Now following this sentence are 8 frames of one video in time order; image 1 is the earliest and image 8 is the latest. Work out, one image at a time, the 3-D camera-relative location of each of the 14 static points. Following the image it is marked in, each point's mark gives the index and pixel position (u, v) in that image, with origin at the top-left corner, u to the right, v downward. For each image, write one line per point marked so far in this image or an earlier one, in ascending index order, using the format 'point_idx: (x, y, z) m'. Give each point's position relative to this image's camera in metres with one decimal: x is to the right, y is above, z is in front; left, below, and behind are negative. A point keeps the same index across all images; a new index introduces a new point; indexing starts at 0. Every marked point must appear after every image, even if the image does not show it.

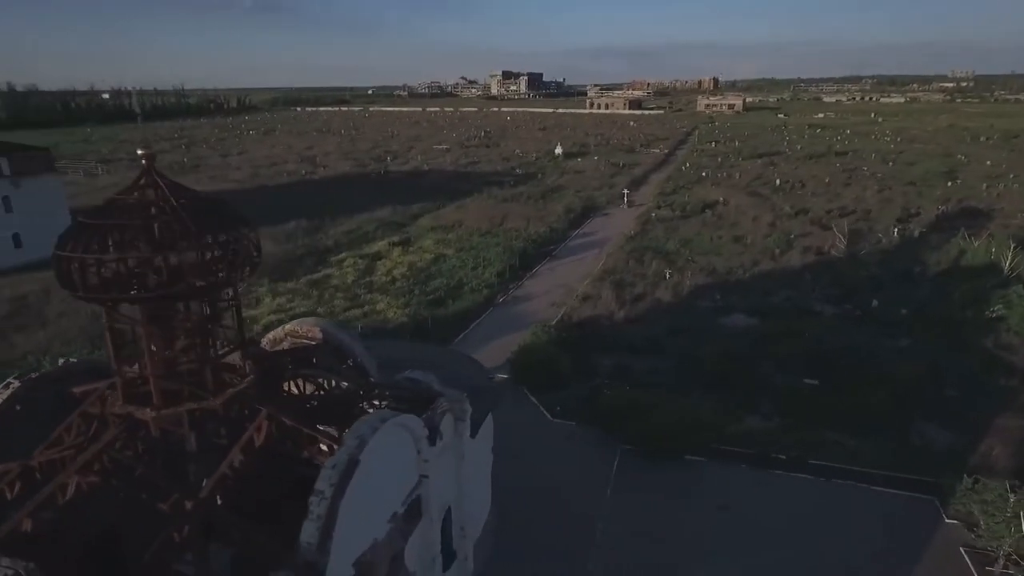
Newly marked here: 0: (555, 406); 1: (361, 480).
0: (+1.3, -3.7, +19.7) m
1: (-1.9, -2.4, +7.9) m
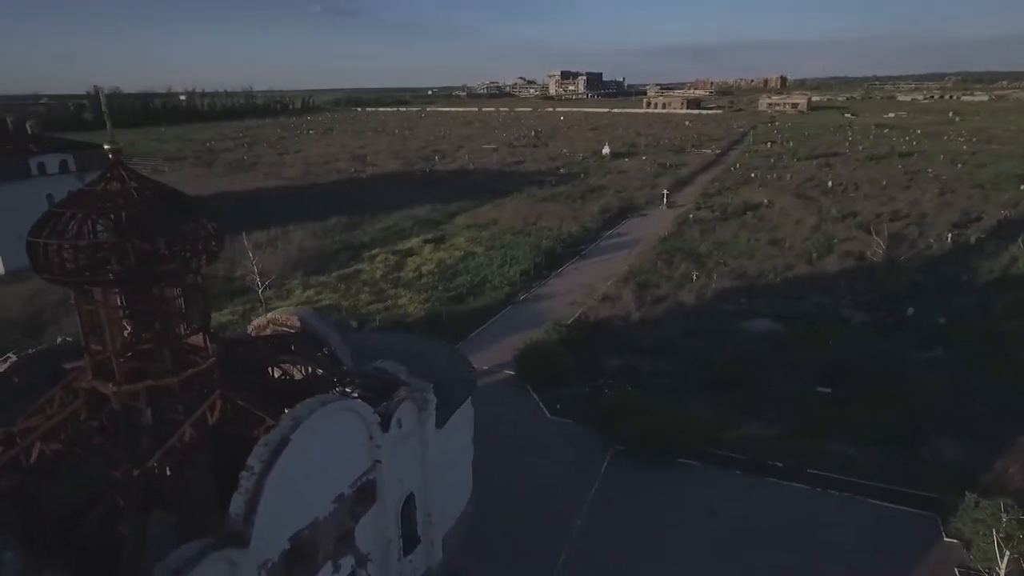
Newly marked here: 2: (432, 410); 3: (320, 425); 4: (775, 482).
0: (+1.4, -3.7, +19.8) m
1: (-2.9, -2.3, +8.3) m
2: (-1.5, -2.3, +11.6) m
3: (-2.7, -2.0, +8.7) m
4: (+6.8, -5.0, +15.9) m
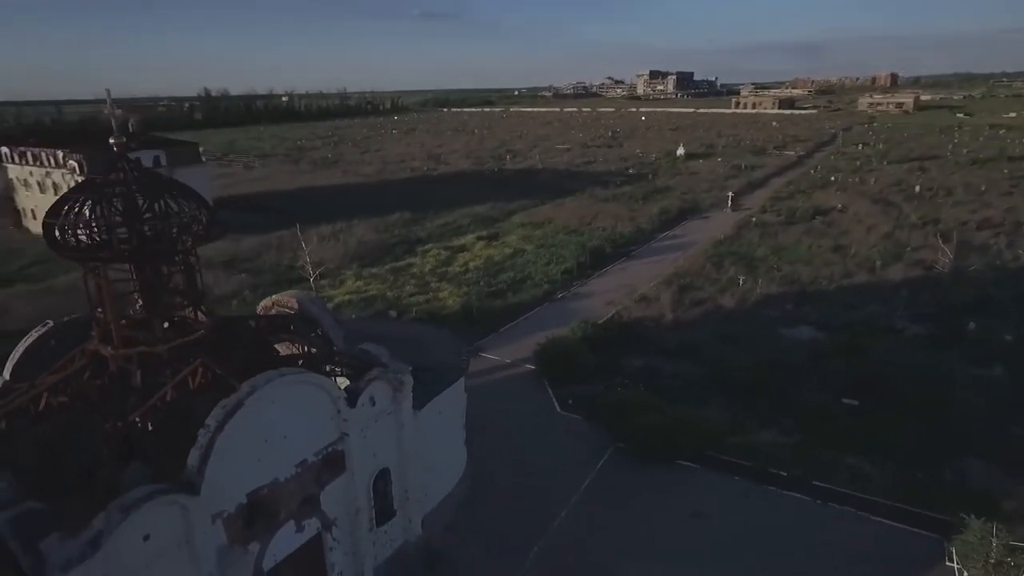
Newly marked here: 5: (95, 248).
0: (+1.8, -3.6, +20.1) m
1: (-3.9, -2.0, +9.3) m
2: (-2.1, -2.1, +12.3) m
3: (-3.7, -1.7, +9.6) m
4: (+6.6, -5.1, +15.5) m
5: (-6.4, +0.6, +9.6) m
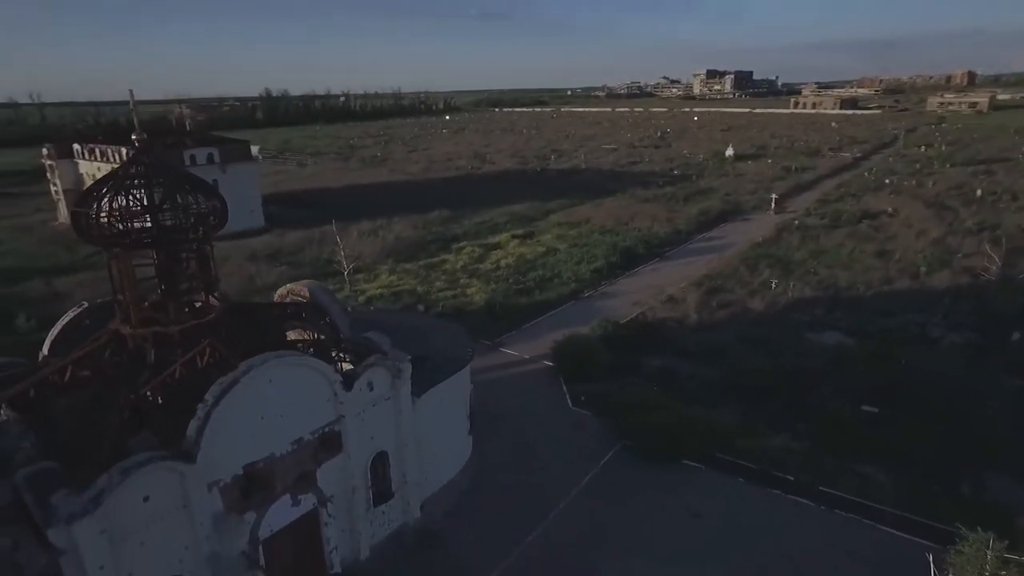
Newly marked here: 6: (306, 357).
0: (+2.3, -3.5, +20.3) m
1: (-4.3, -1.8, +10.0) m
2: (-2.2, -1.9, +12.8) m
3: (-4.0, -1.5, +10.3) m
4: (+6.6, -5.2, +15.3) m
5: (-6.7, +0.9, +10.5) m
6: (-3.6, -1.2, +10.7) m
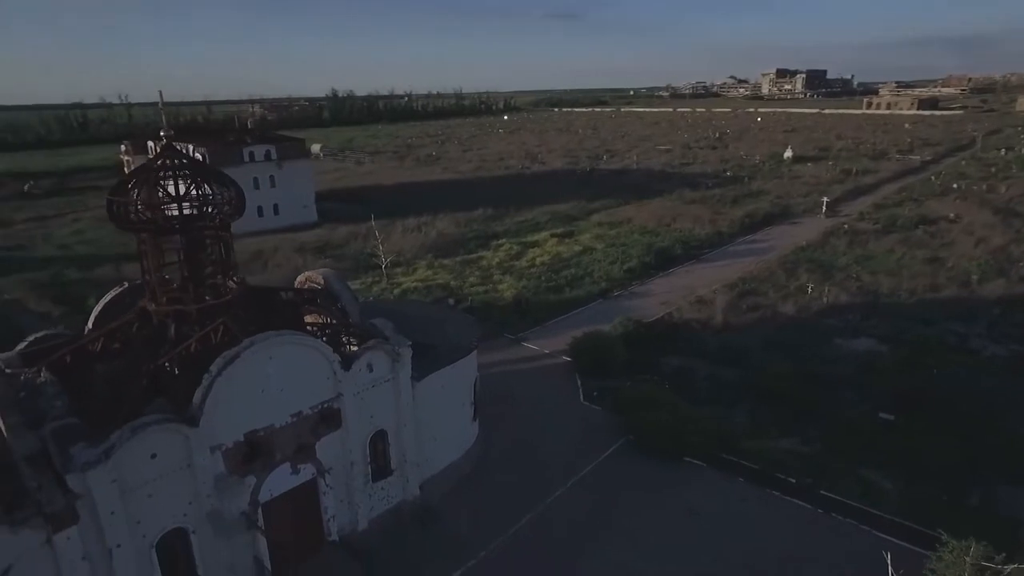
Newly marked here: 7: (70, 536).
0: (+2.7, -3.4, +20.6) m
1: (-4.7, -1.5, +11.0) m
2: (-2.4, -1.7, +13.6) m
3: (-4.4, -1.2, +11.2) m
4: (+6.6, -5.2, +15.3) m
5: (-7.0, +1.3, +11.7) m
6: (-3.9, -0.9, +11.6) m
7: (-6.7, -3.7, +9.3) m
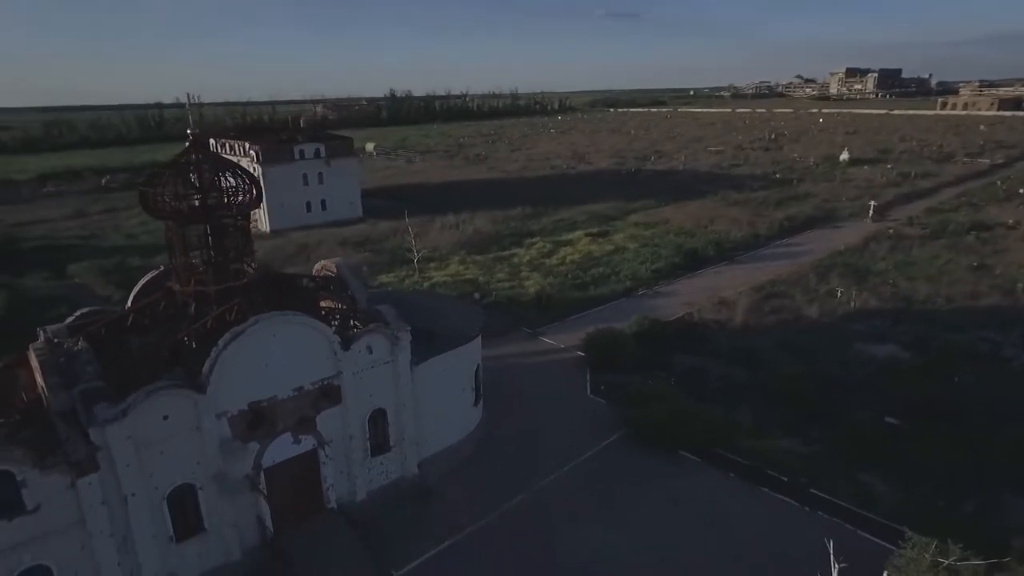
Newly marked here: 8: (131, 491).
0: (+3.1, -3.3, +21.1) m
1: (-5.1, -1.2, +12.1) m
2: (-2.6, -1.4, +14.6) m
3: (-4.7, -0.9, +12.4) m
4: (+6.4, -5.2, +15.5) m
5: (-7.2, +1.6, +13.1) m
6: (-4.3, -0.6, +12.7) m
7: (-7.3, -3.4, +10.6) m
8: (-6.9, -3.7, +11.1) m
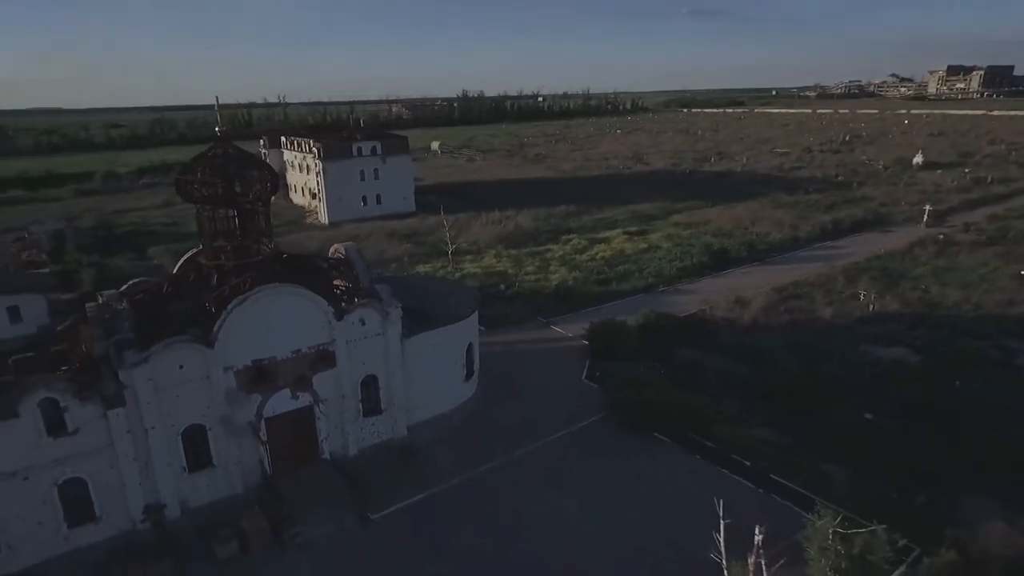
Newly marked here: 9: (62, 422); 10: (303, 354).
0: (+3.1, -3.0, +22.3) m
1: (-5.9, -0.6, +14.3) m
2: (-3.1, -0.9, +16.4) m
3: (-5.6, -0.3, +14.5) m
4: (+5.7, -5.0, +16.3) m
5: (-7.9, +2.3, +15.5) m
6: (-5.0, -0.1, +14.8) m
7: (-8.4, -2.7, +13.1) m
8: (-7.9, -3.0, +13.5) m
9: (-9.3, -2.8, +12.7) m
10: (-5.2, -1.6, +15.2) m
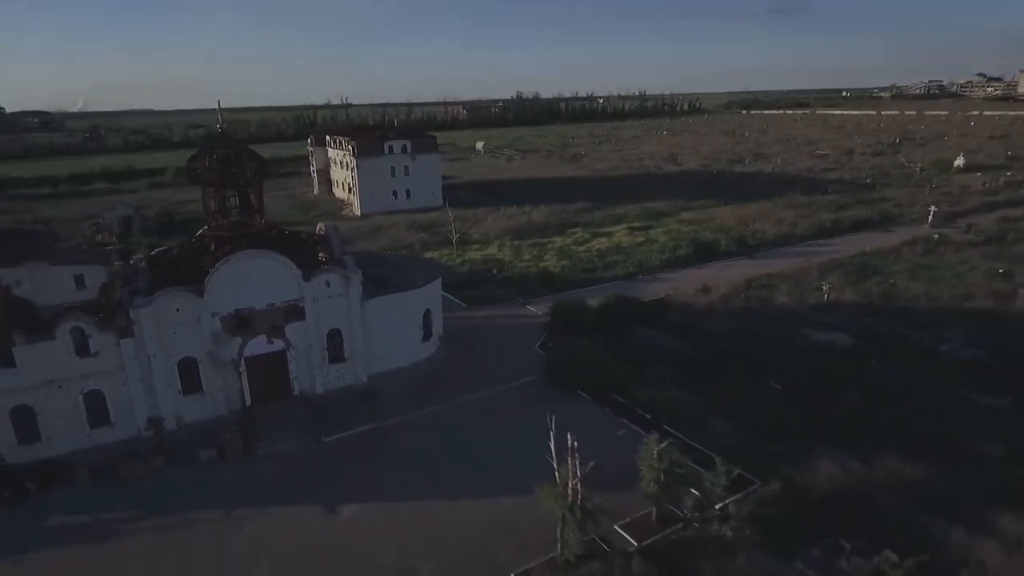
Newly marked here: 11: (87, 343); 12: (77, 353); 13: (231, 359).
0: (+1.6, -2.2, +25.1) m
1: (-8.1, +0.5, +18.1) m
2: (-5.1, +0.1, +19.9) m
3: (-7.7, +0.8, +18.2) m
4: (+3.6, -4.2, +18.9) m
5: (-9.8, +3.4, +19.4) m
6: (-7.1, +1.0, +18.5) m
7: (-10.7, -1.5, +17.1) m
8: (-10.2, -1.9, +17.5) m
9: (-11.6, -1.6, +16.8) m
10: (-7.3, -0.6, +18.9) m
11: (-11.6, -1.5, +16.7) m
12: (-11.8, -1.8, +16.7) m
13: (-8.5, -2.1, +18.5) m
